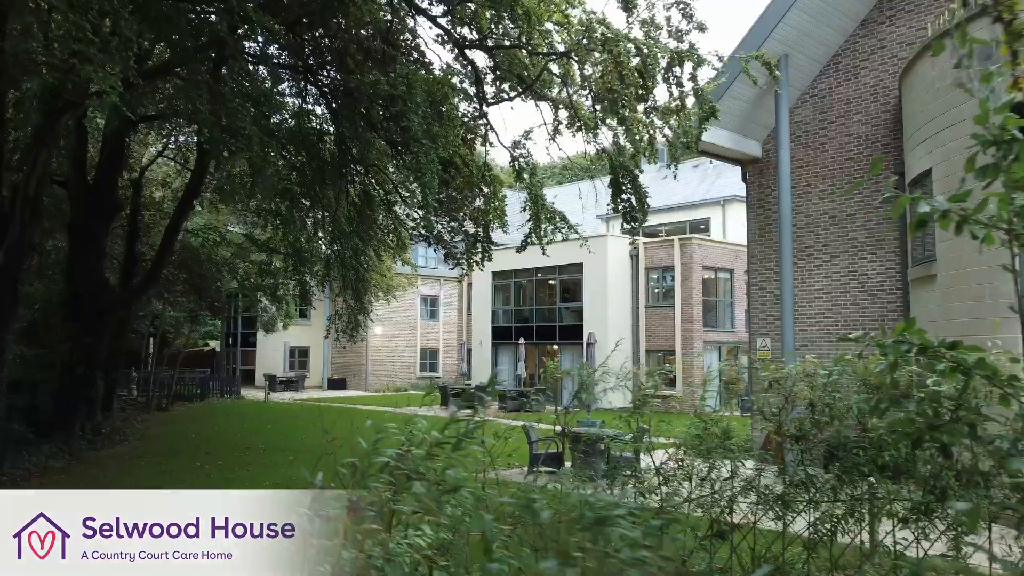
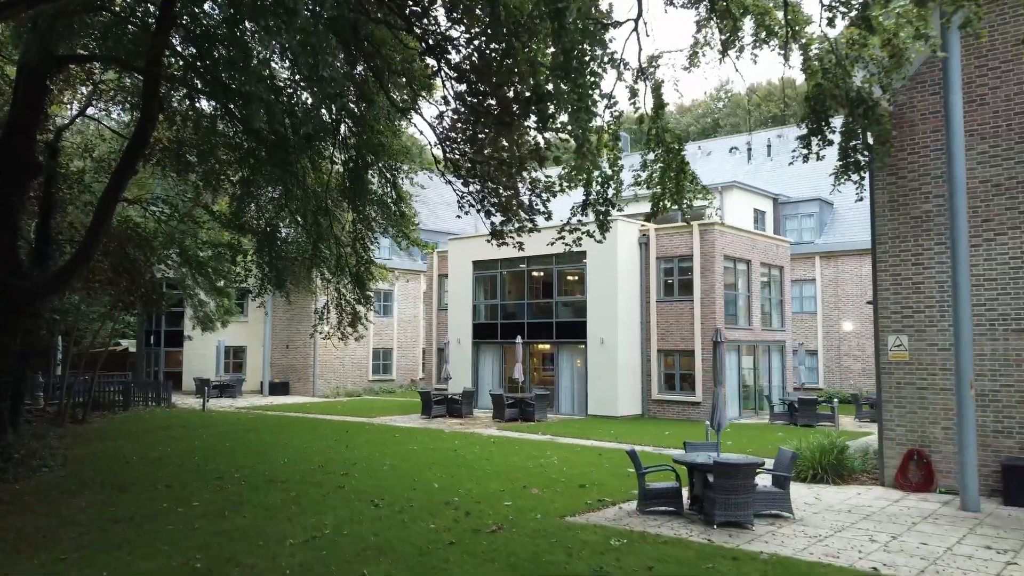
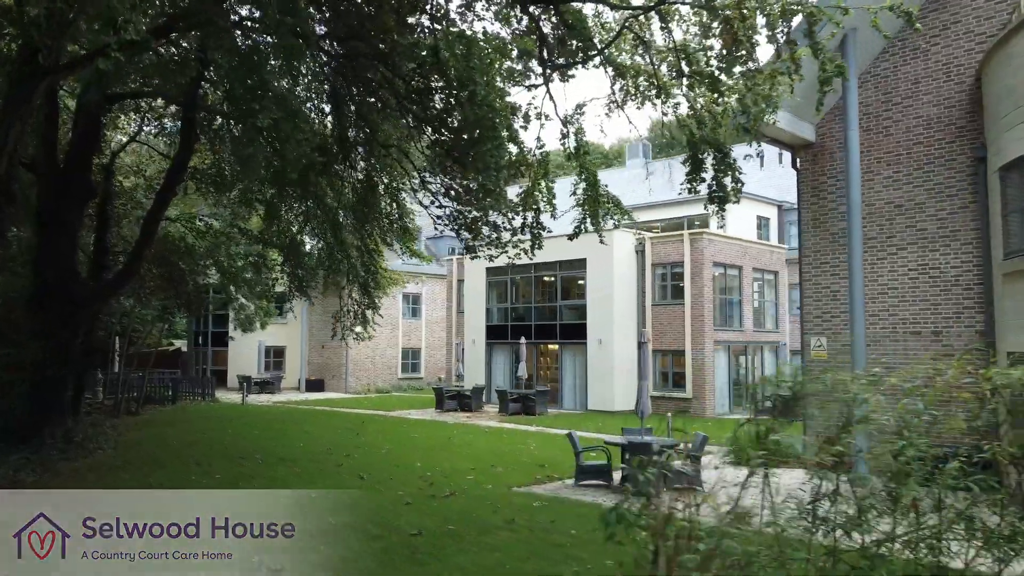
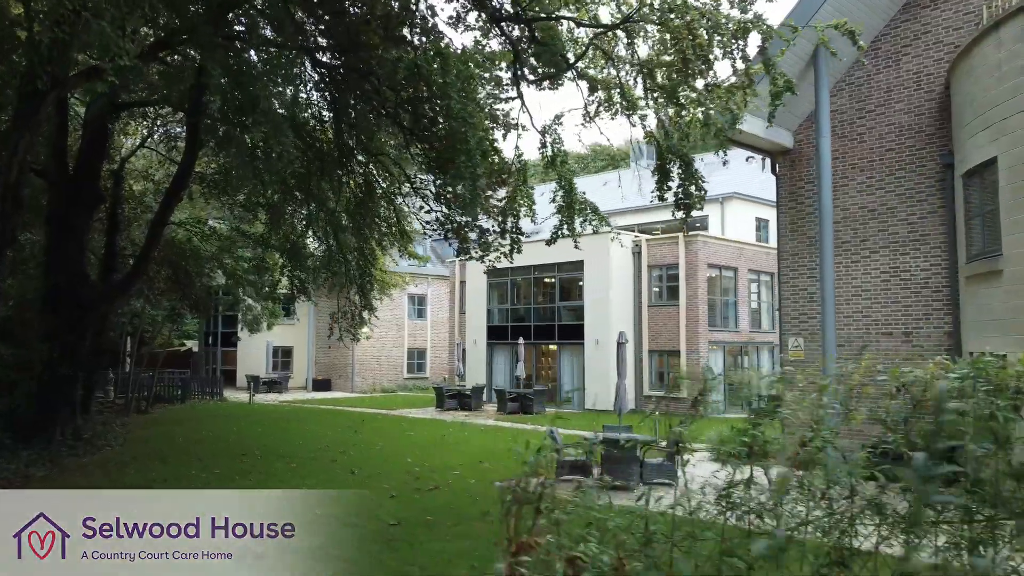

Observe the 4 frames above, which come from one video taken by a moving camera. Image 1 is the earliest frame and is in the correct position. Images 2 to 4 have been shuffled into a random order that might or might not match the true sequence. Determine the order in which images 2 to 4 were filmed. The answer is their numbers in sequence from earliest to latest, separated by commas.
4, 3, 2
